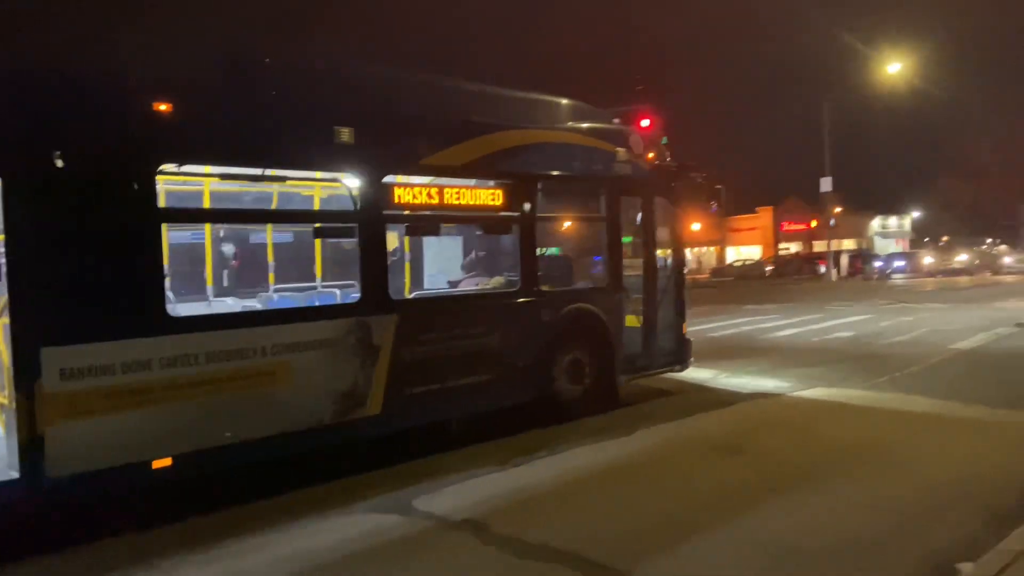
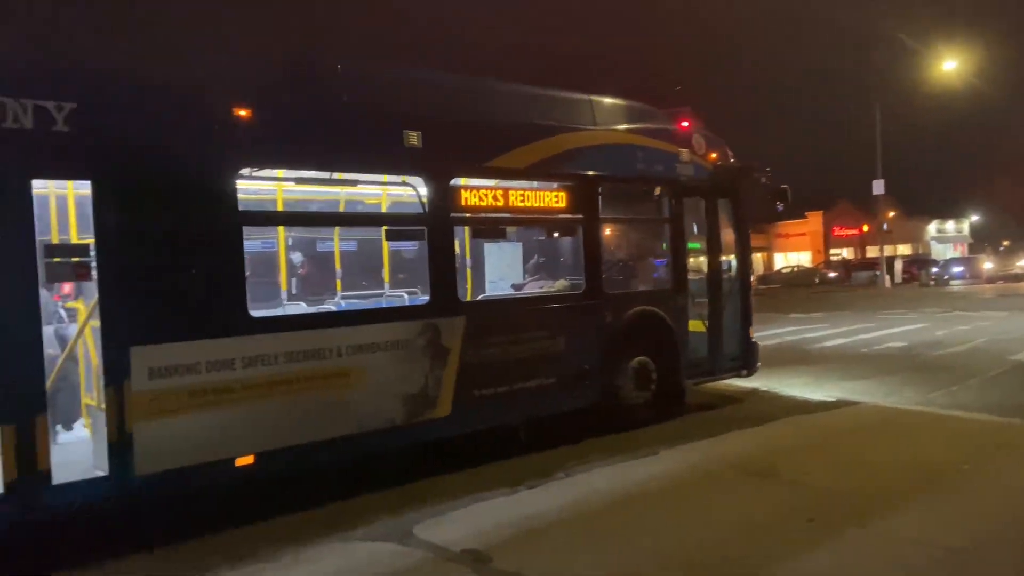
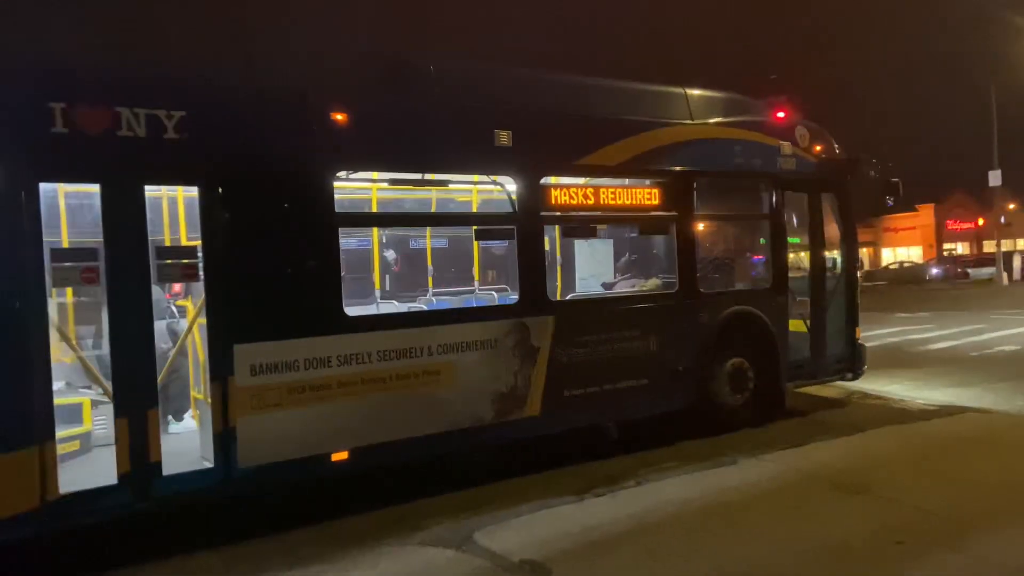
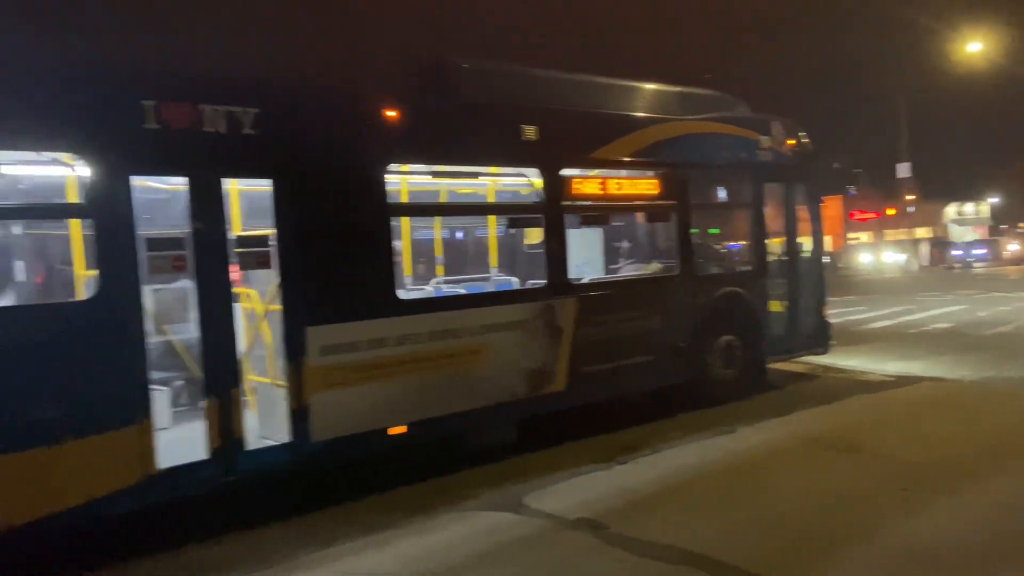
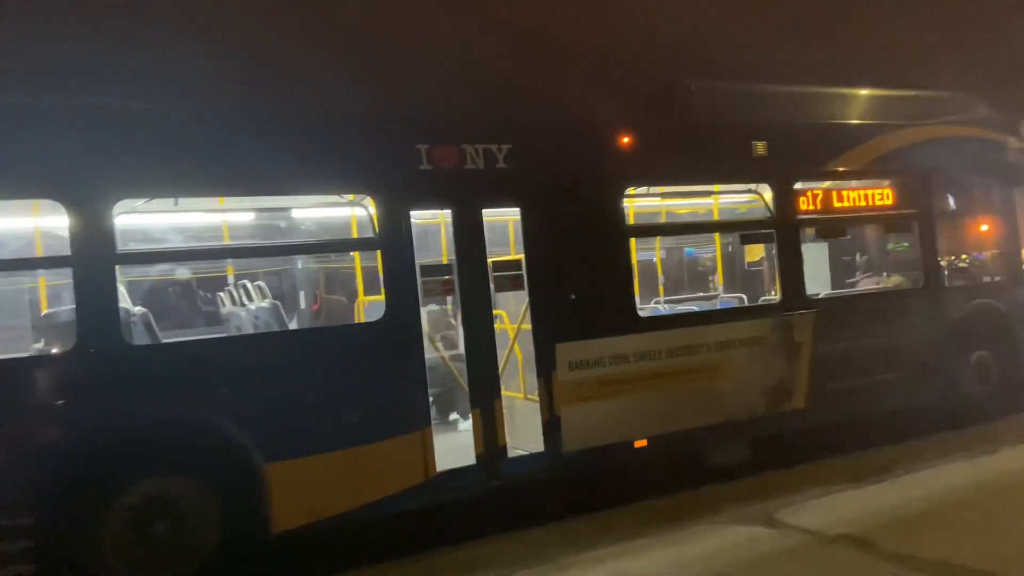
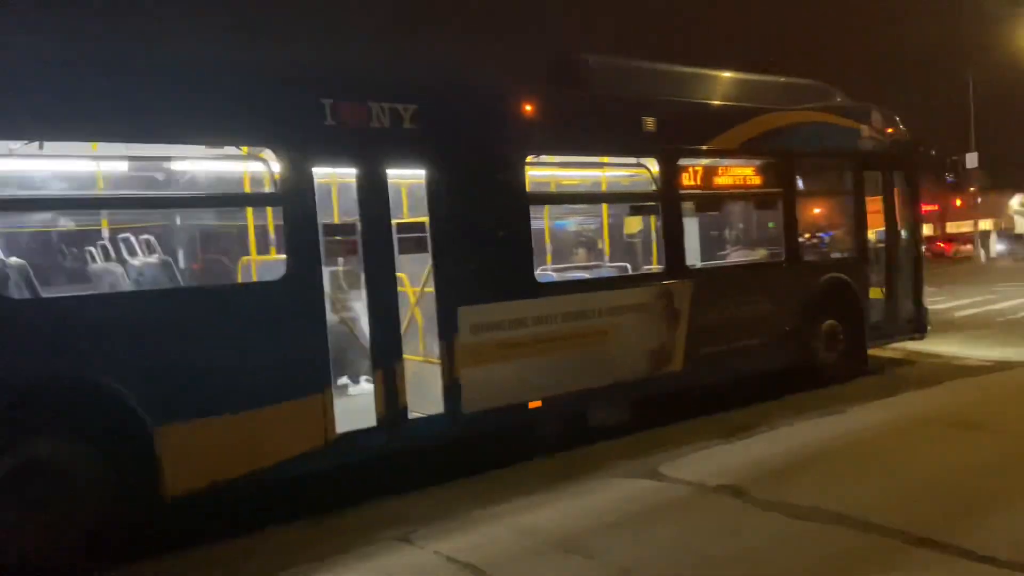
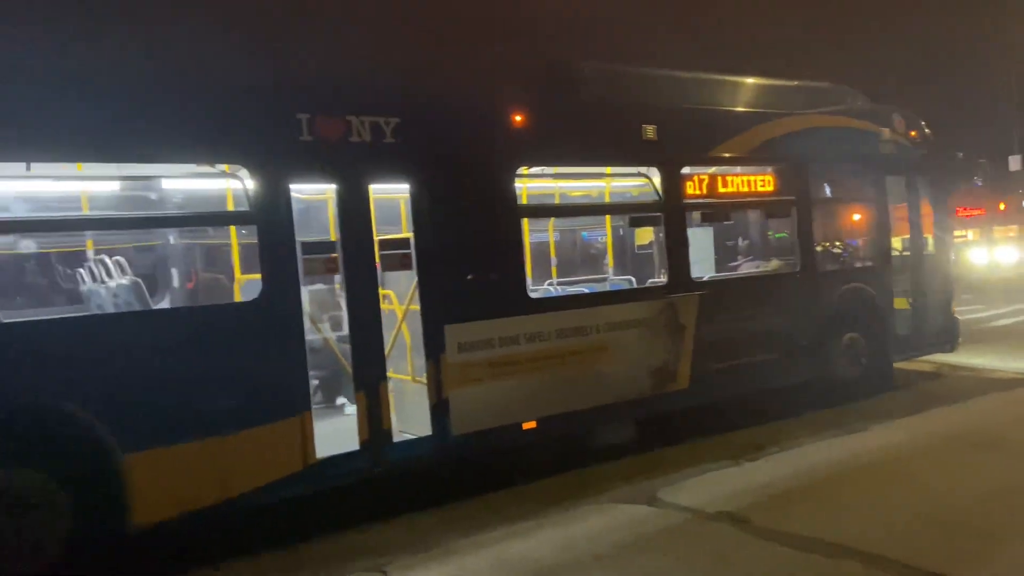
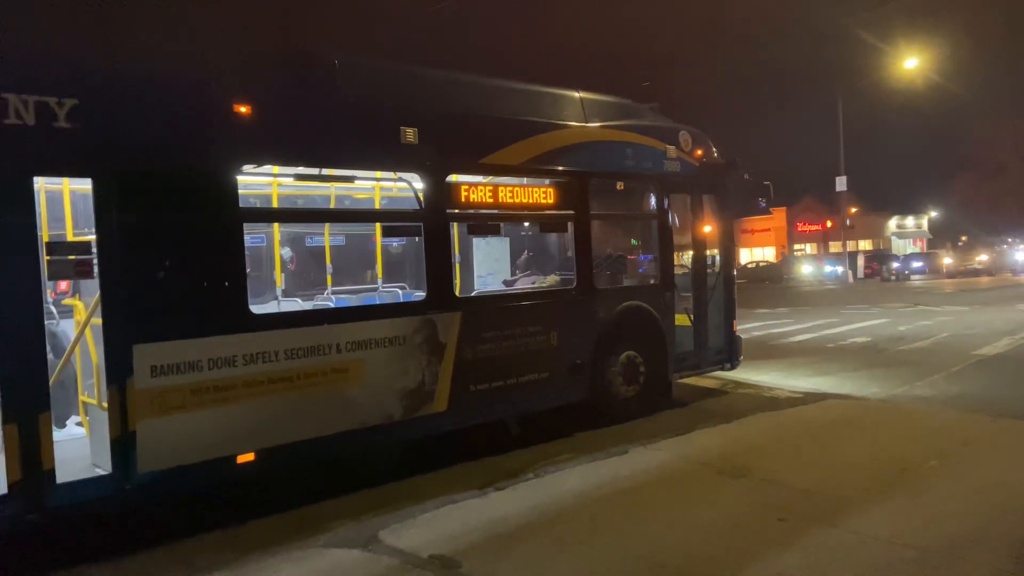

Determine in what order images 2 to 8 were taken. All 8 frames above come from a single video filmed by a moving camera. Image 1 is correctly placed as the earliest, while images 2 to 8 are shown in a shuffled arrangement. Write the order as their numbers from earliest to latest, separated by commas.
2, 3, 8, 4, 7, 5, 6
